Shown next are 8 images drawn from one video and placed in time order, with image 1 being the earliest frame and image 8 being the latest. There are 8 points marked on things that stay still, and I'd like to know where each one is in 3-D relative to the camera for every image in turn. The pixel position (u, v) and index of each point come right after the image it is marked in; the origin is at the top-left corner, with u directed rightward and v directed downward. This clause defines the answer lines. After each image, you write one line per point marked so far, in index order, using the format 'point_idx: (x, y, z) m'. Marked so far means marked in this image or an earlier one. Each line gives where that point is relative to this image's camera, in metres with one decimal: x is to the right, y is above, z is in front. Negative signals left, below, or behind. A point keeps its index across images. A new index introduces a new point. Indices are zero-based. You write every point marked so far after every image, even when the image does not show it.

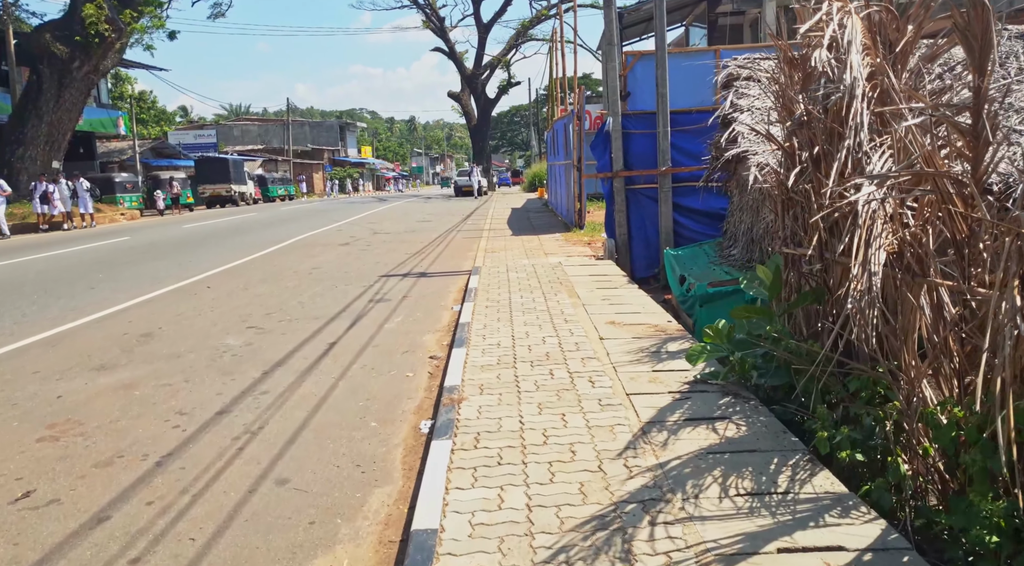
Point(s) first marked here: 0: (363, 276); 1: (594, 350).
0: (-2.1, +0.1, +12.3) m
1: (+0.6, -0.5, +6.1) m
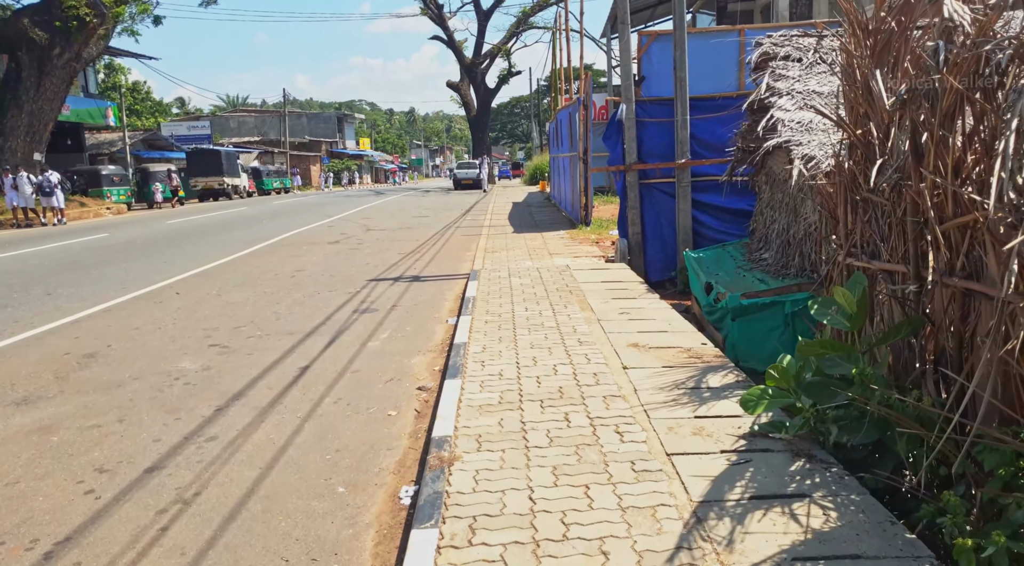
0: (-2.1, 0.0, +11.1) m
1: (+0.6, -0.6, +5.0) m
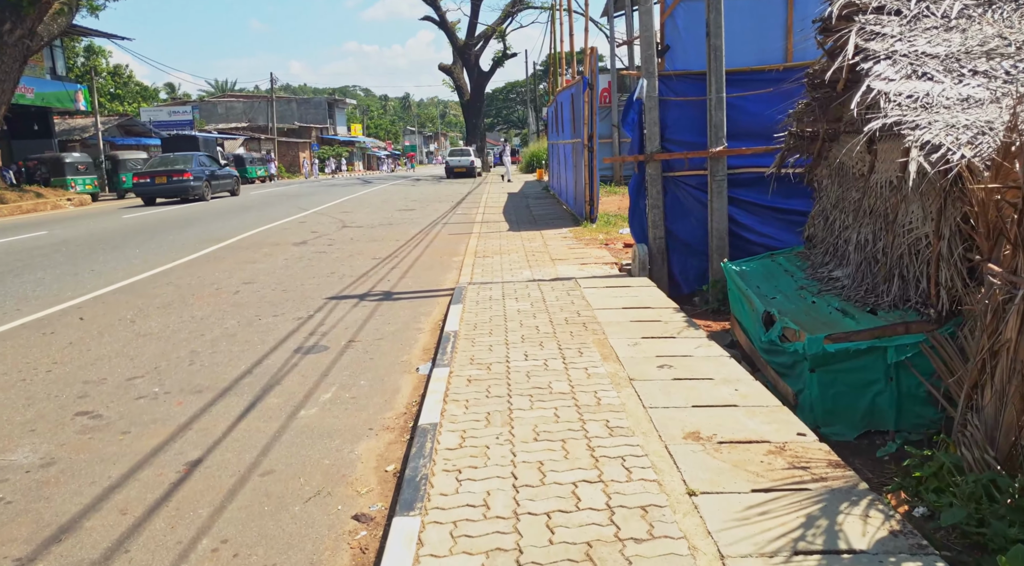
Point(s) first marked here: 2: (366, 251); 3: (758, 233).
0: (-2.1, -0.2, +9.0) m
1: (+0.6, -0.8, +2.9) m
2: (-2.2, +0.5, +13.2) m
3: (+2.6, +0.5, +9.2) m
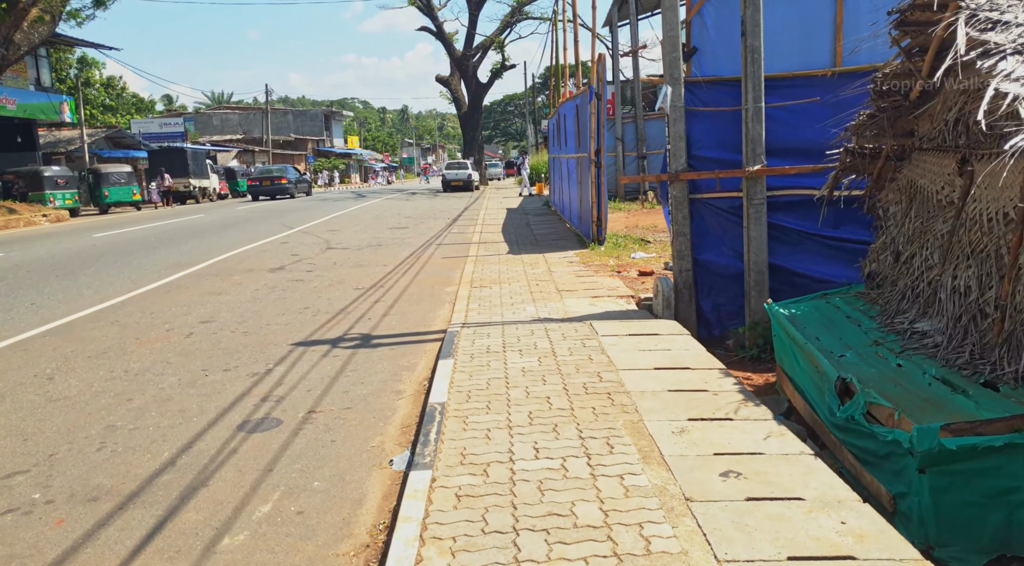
0: (-2.1, -0.5, +7.6) m
1: (+0.6, -1.1, +1.5) m
2: (-2.2, +0.1, +11.8) m
3: (+2.6, +0.2, +7.8) m
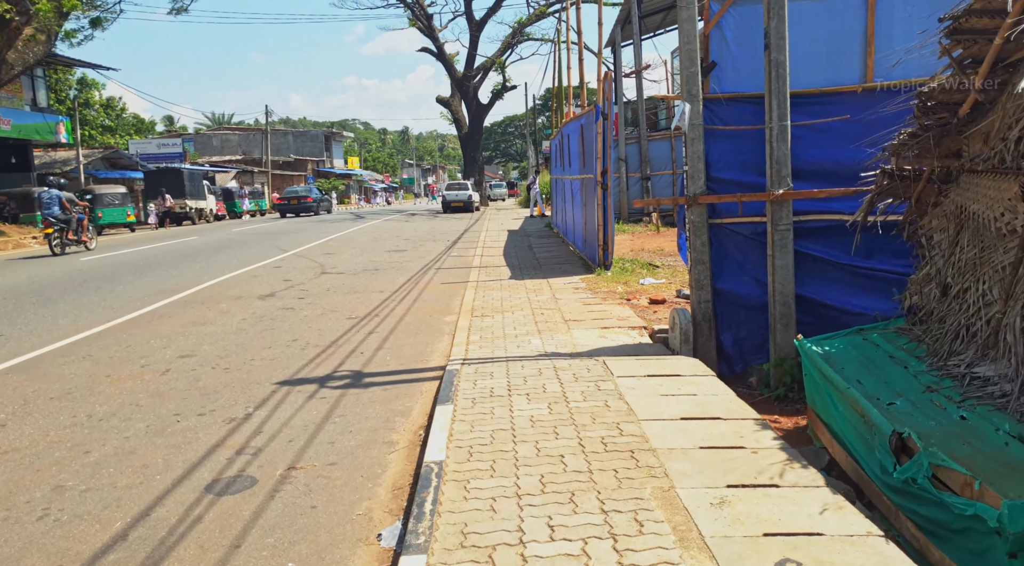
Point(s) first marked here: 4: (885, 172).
0: (-2.1, -0.8, +6.9) m
1: (+0.6, -1.3, +0.8) m
2: (-2.2, -0.3, +11.2) m
3: (+2.6, -0.1, +7.2) m
4: (+2.7, +0.8, +6.3) m
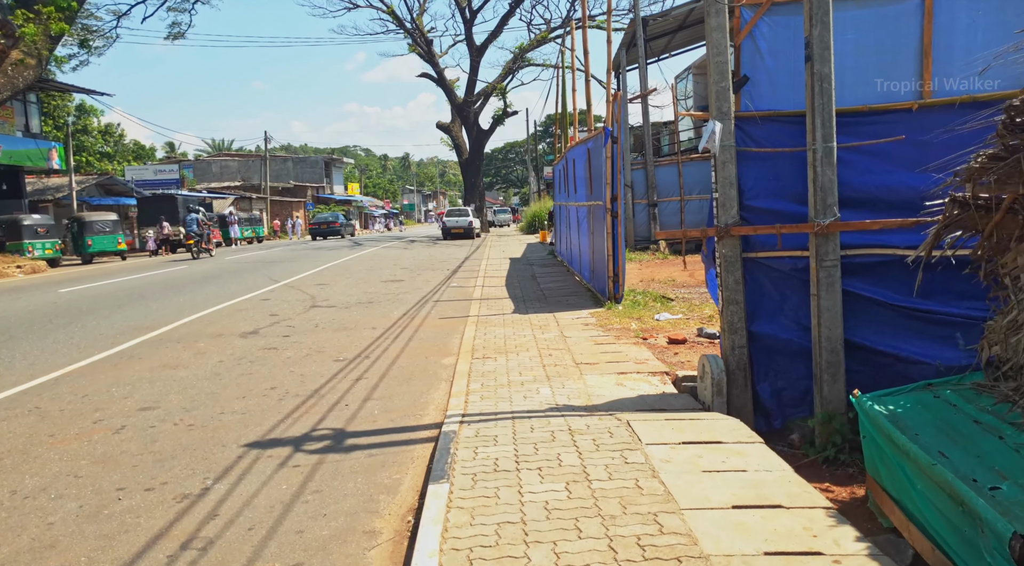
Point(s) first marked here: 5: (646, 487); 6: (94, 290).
0: (-2.0, -1.1, +6.0) m
1: (+0.7, -1.4, -0.2) m
2: (-2.1, -0.7, +10.2) m
3: (+2.7, -0.4, +6.3) m
4: (+2.7, +0.5, +5.4) m
5: (+0.6, -1.0, +4.3) m
6: (-8.4, -0.1, +17.8) m
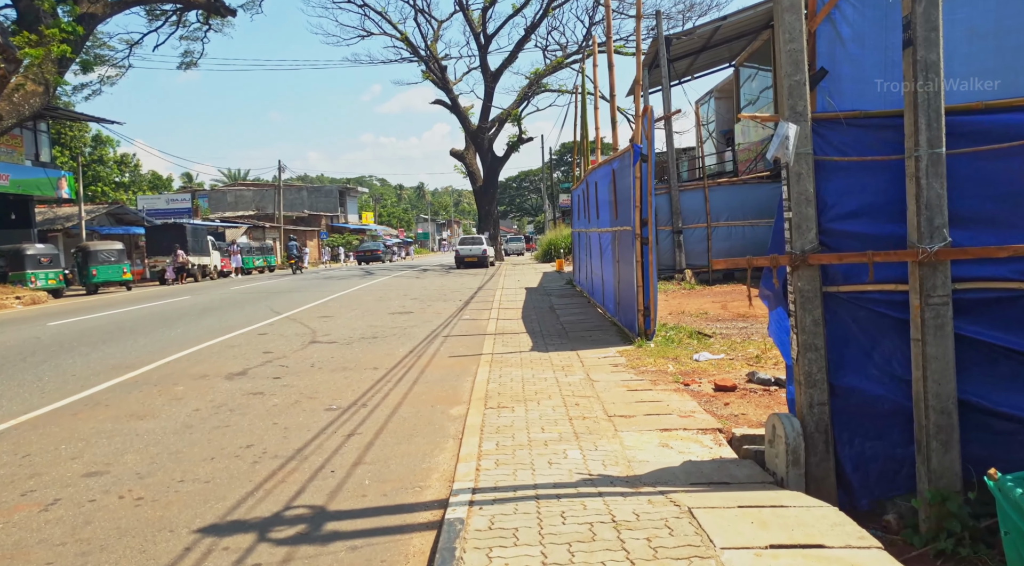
0: (-1.9, -1.3, +4.7) m
1: (+0.7, -1.4, -1.5) m
2: (-1.9, -1.1, +9.0) m
3: (+2.8, -0.6, +4.9) m
4: (+2.8, +0.3, +4.1) m
5: (+0.7, -1.1, +3.0) m
6: (-8.1, -0.8, +16.6) m
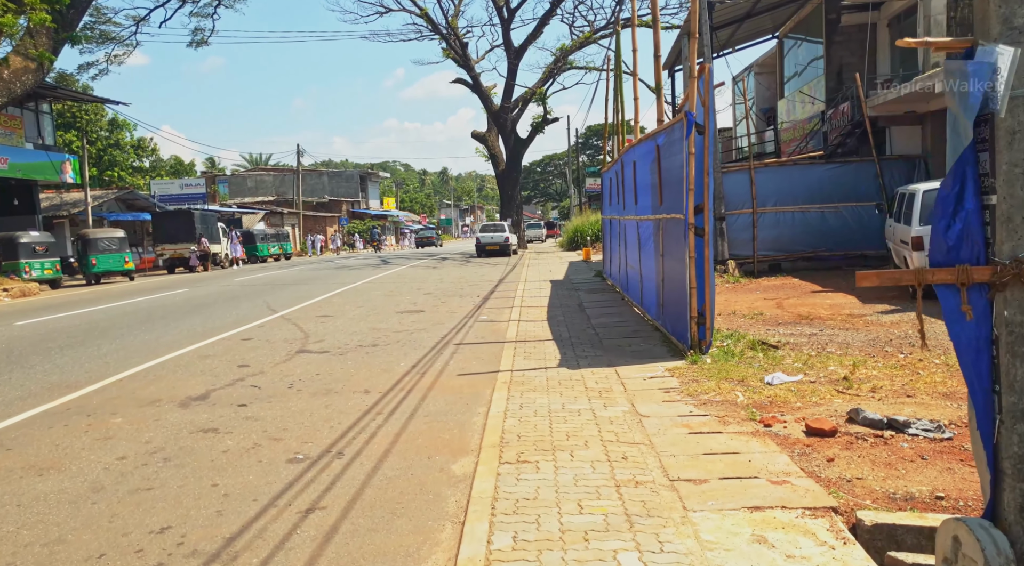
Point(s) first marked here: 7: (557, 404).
0: (-1.8, -1.4, +2.7) m
1: (+0.6, -1.6, -3.5) m
2: (-1.7, -1.1, +7.0) m
3: (+2.9, -0.8, +2.8) m
4: (+2.9, +0.2, +2.0) m
5: (+0.8, -1.3, +0.9) m
6: (-7.7, -0.7, +14.8) m
7: (+0.4, -1.0, +7.4) m
